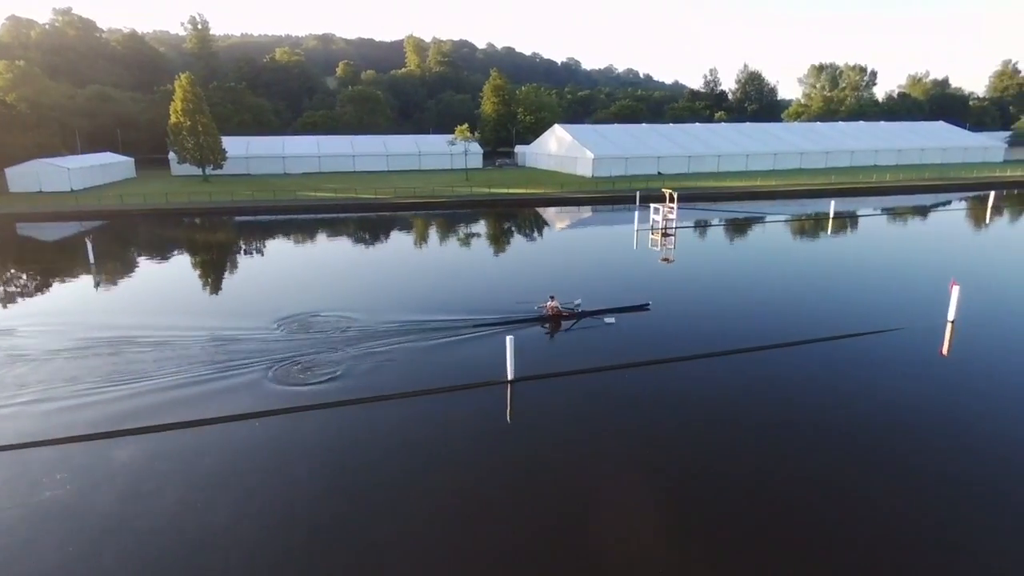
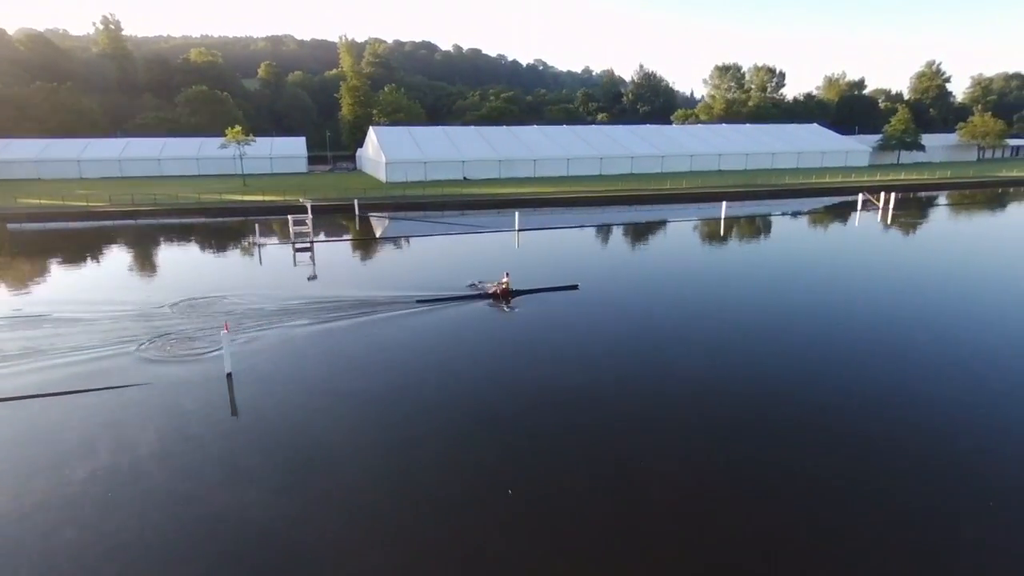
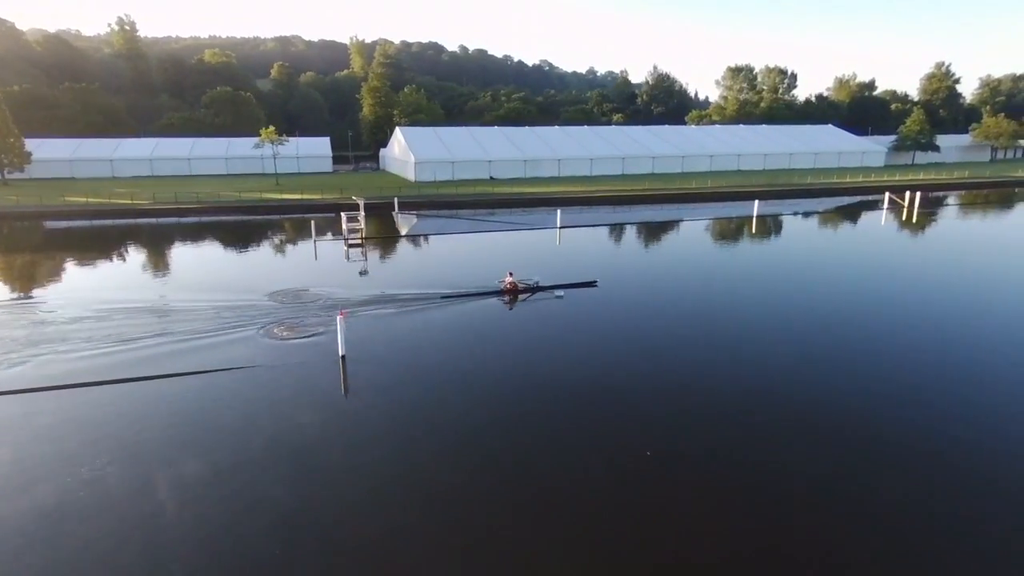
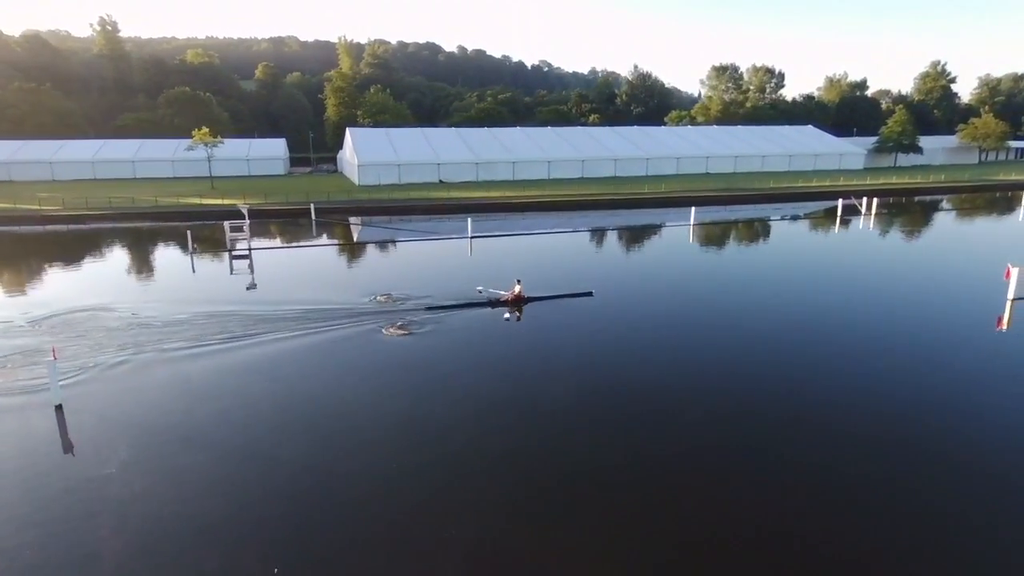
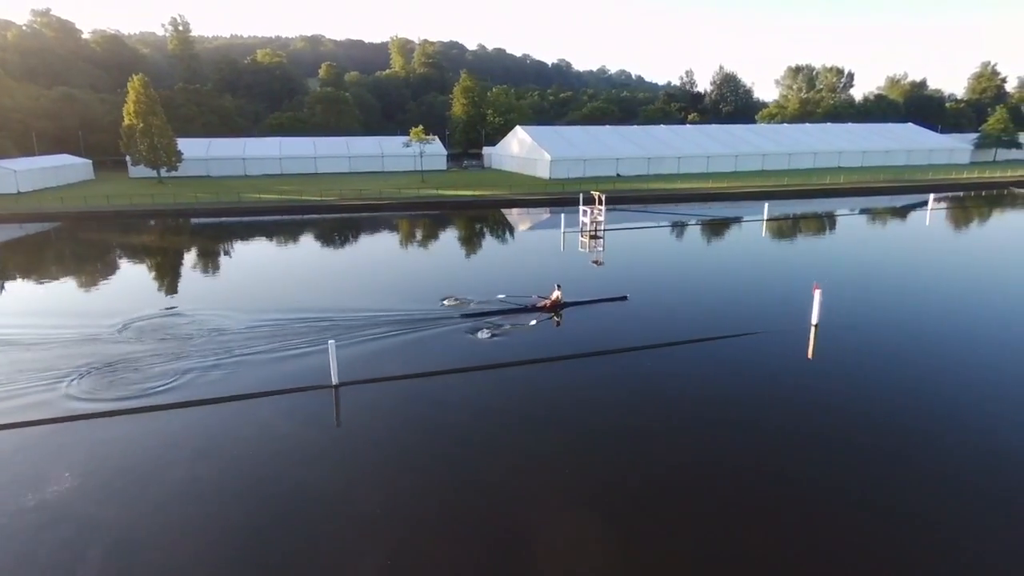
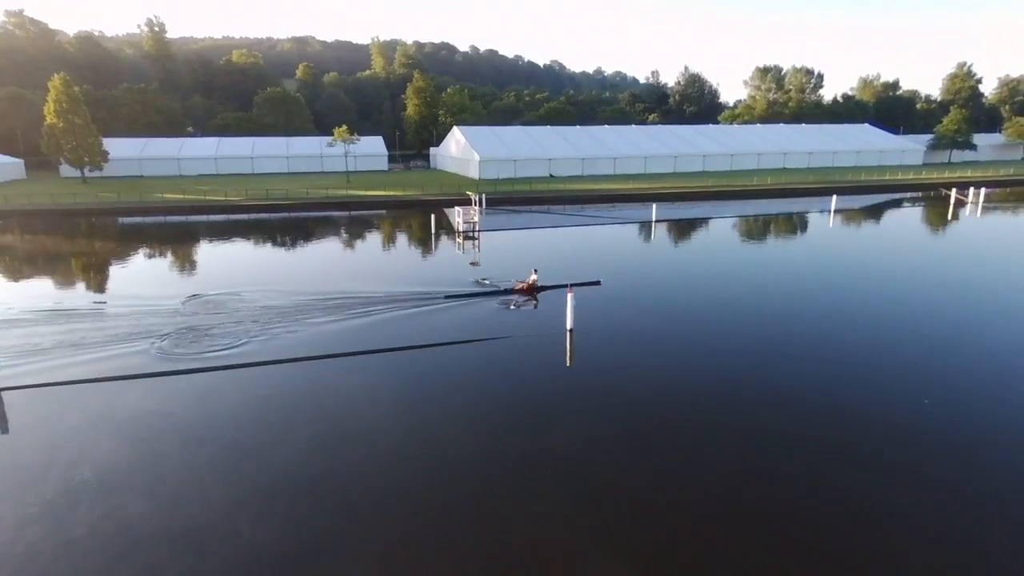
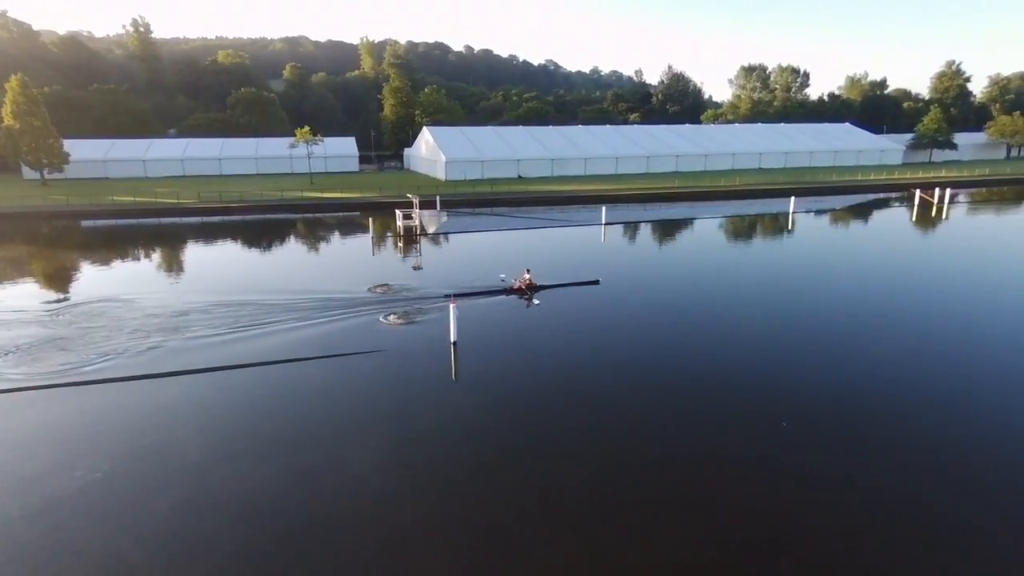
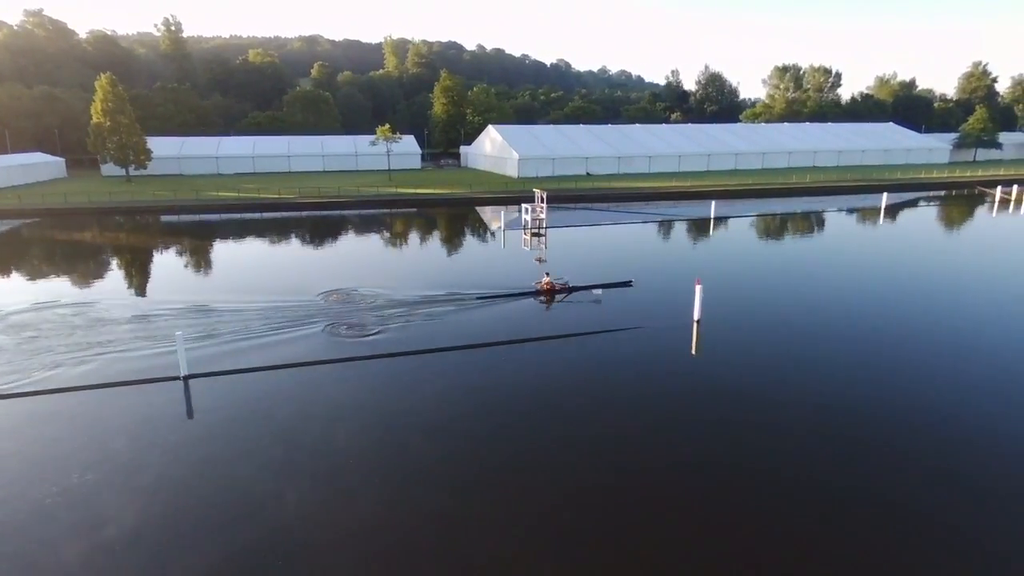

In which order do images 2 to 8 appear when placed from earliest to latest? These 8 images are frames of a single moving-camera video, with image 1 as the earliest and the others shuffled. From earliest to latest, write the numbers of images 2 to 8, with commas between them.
5, 8, 6, 7, 3, 2, 4
